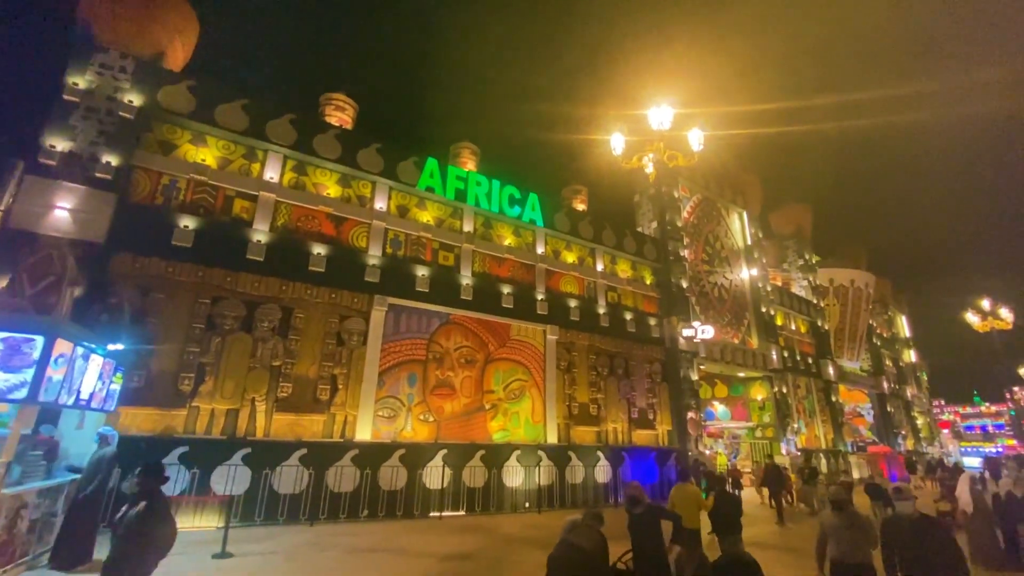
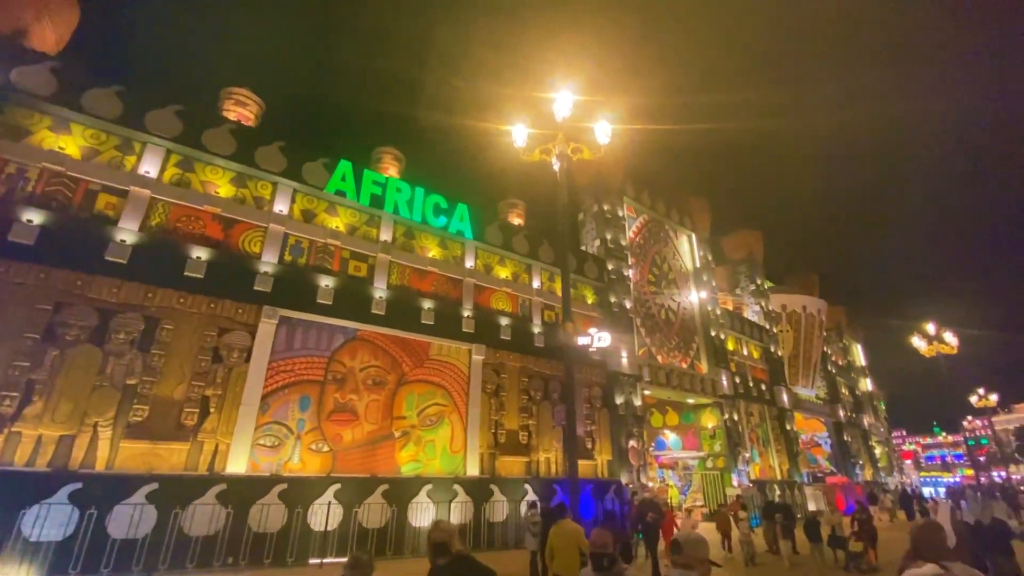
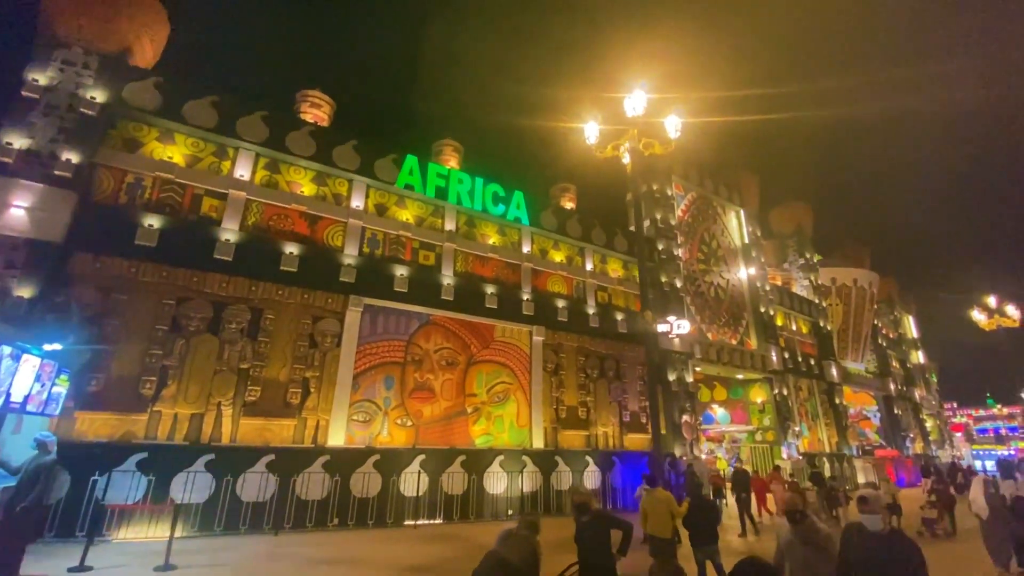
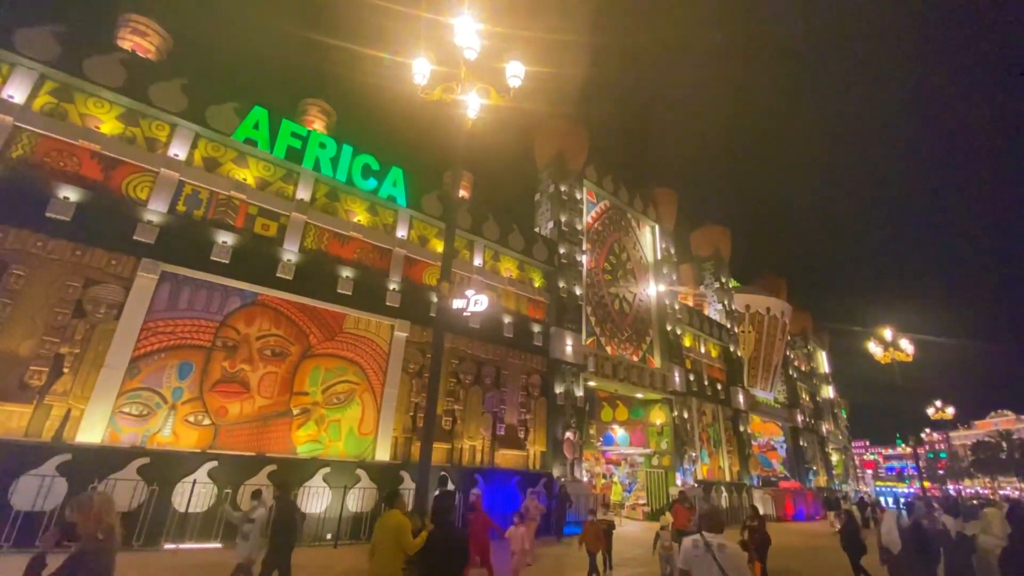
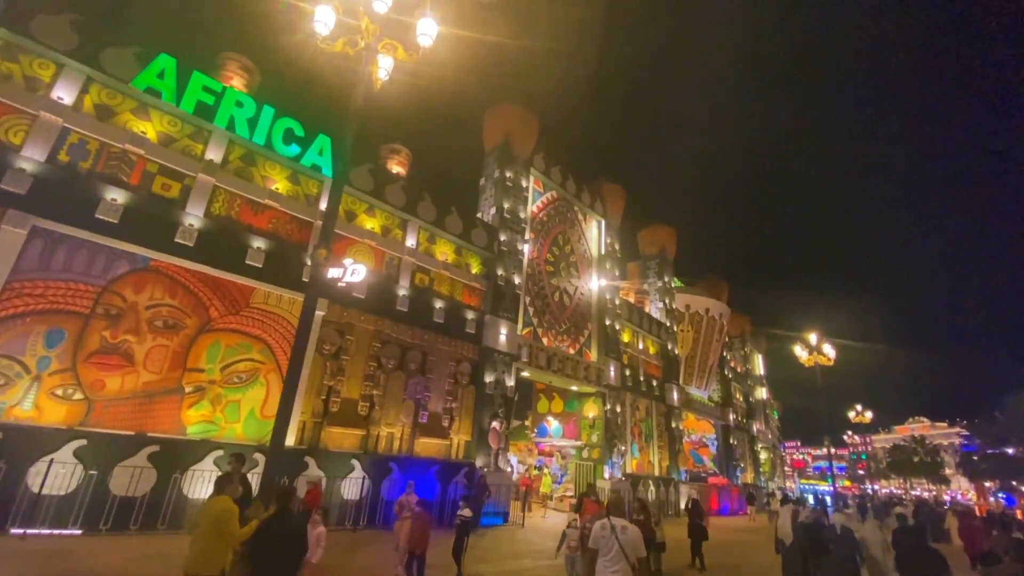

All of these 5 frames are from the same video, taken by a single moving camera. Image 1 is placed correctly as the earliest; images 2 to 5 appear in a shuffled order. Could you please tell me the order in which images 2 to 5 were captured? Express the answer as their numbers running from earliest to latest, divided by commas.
3, 2, 4, 5
